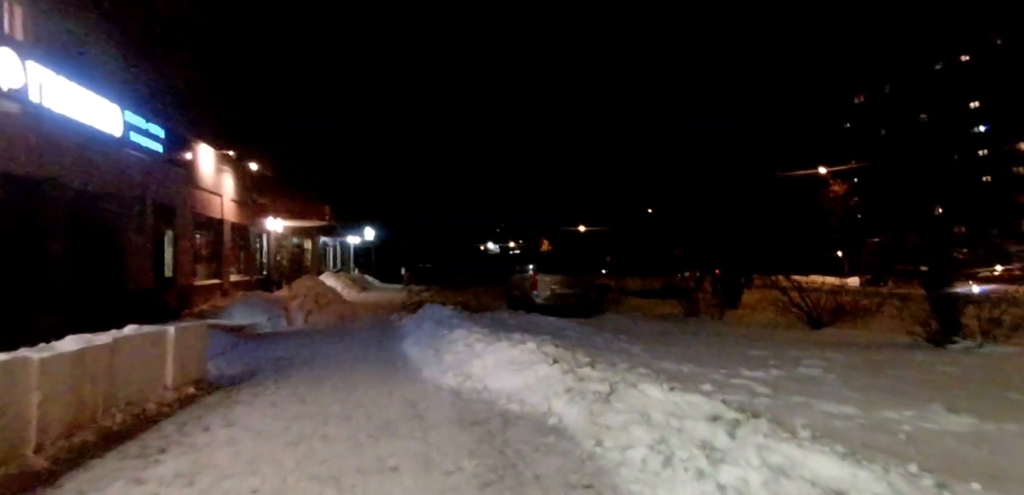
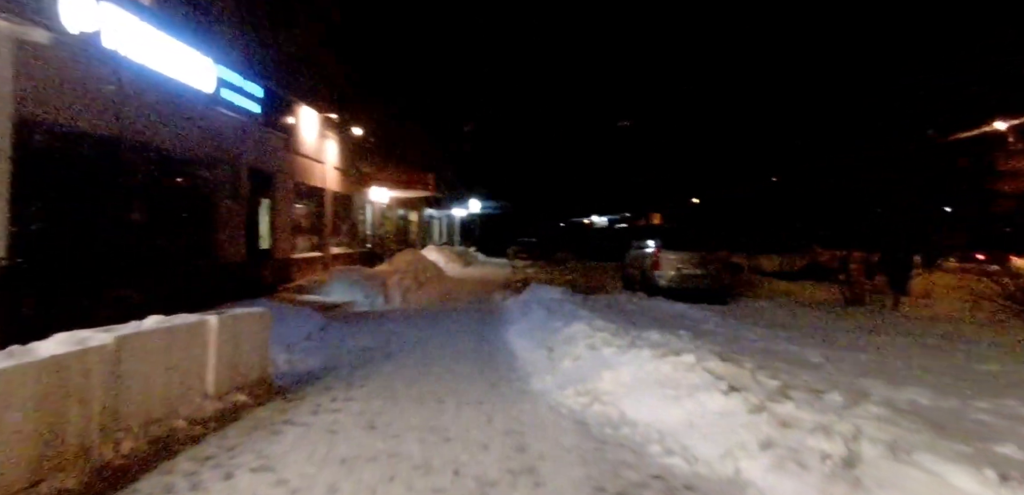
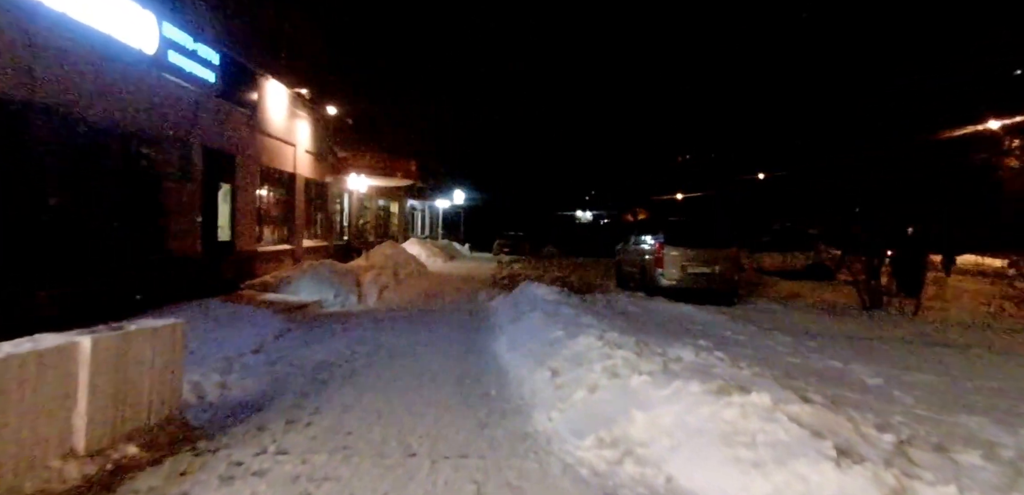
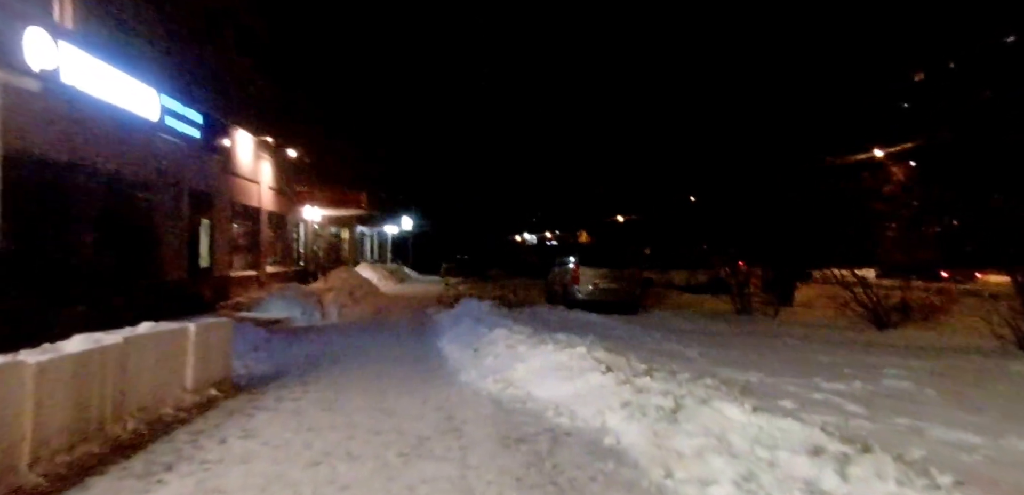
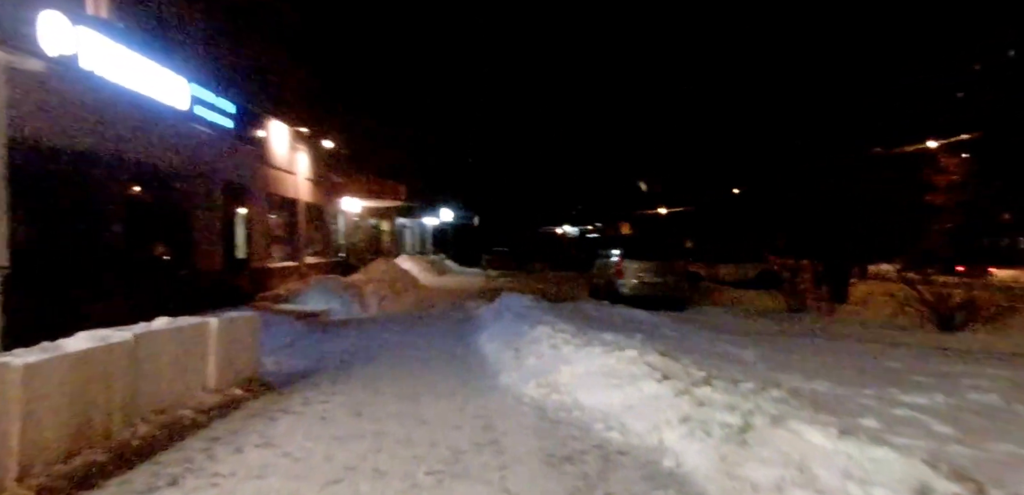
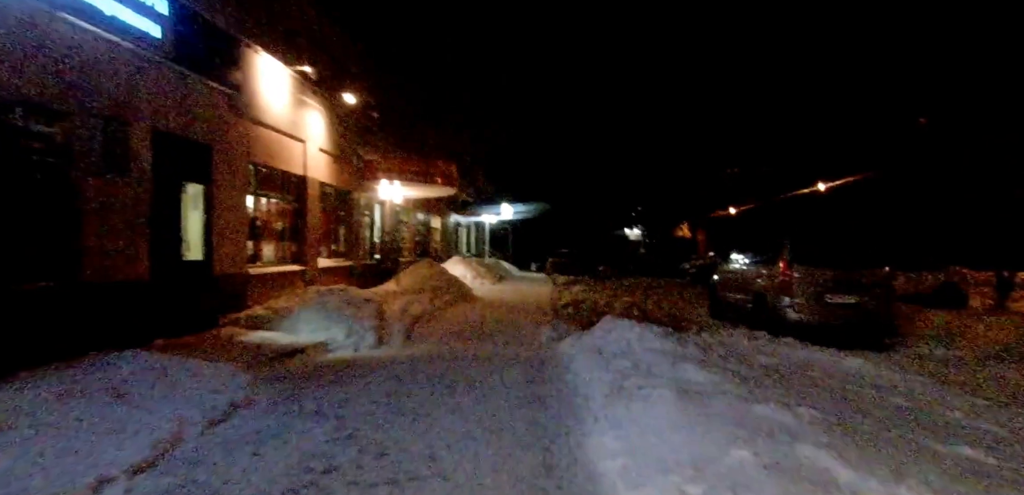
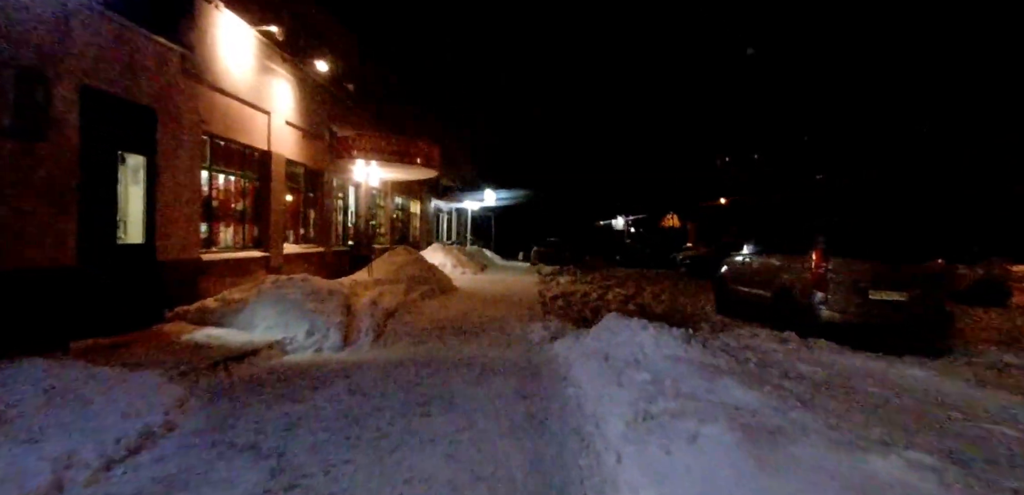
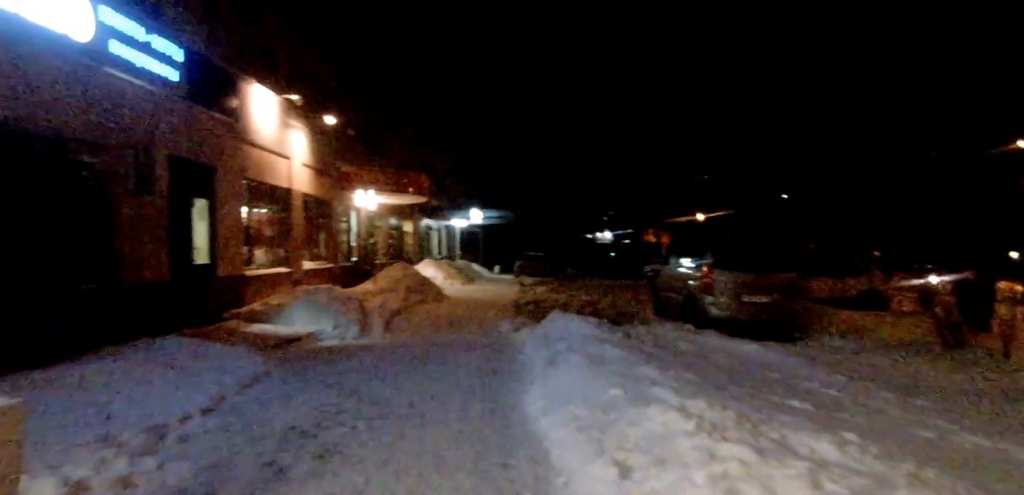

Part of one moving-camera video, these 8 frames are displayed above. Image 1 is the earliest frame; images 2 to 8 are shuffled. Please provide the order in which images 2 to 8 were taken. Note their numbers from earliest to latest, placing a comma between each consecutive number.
4, 5, 2, 3, 8, 6, 7
